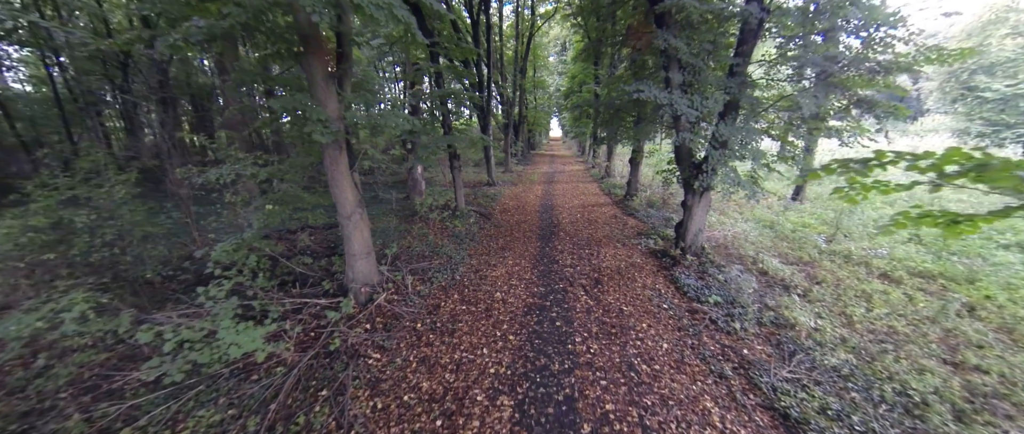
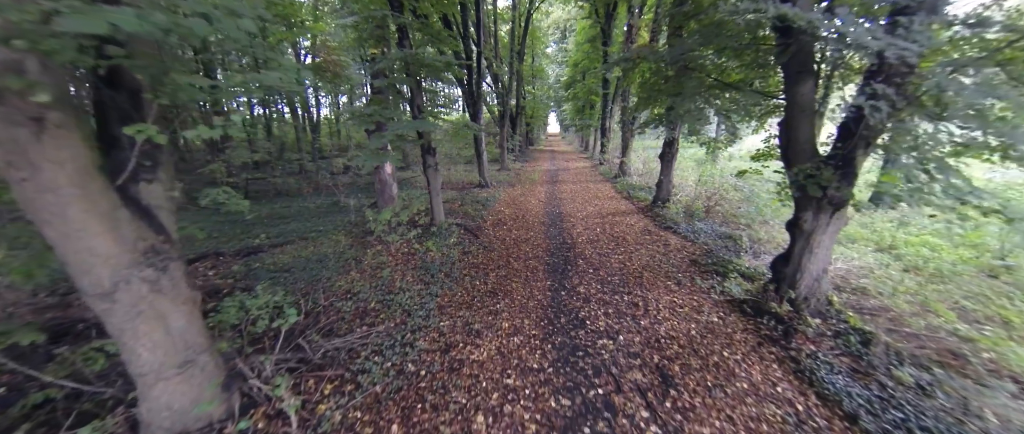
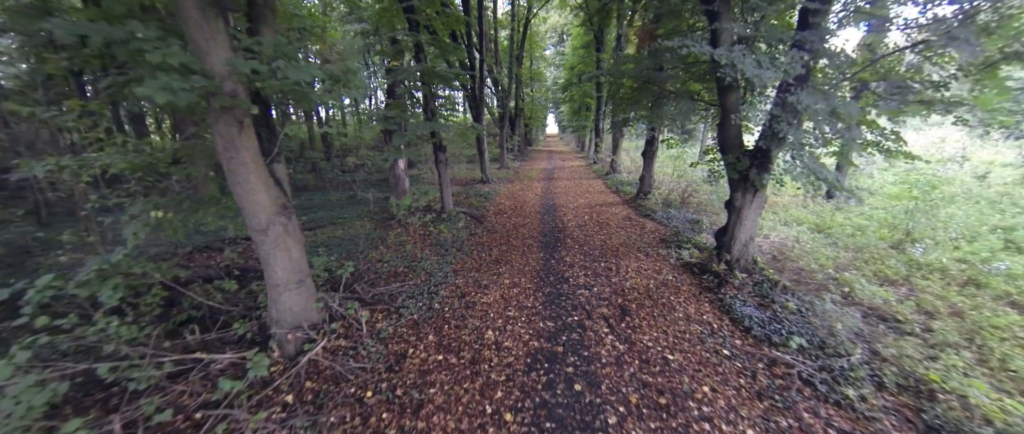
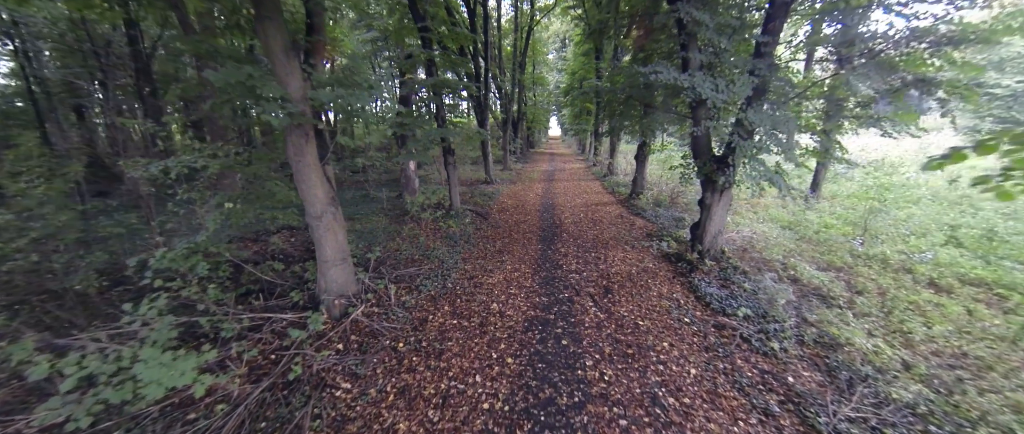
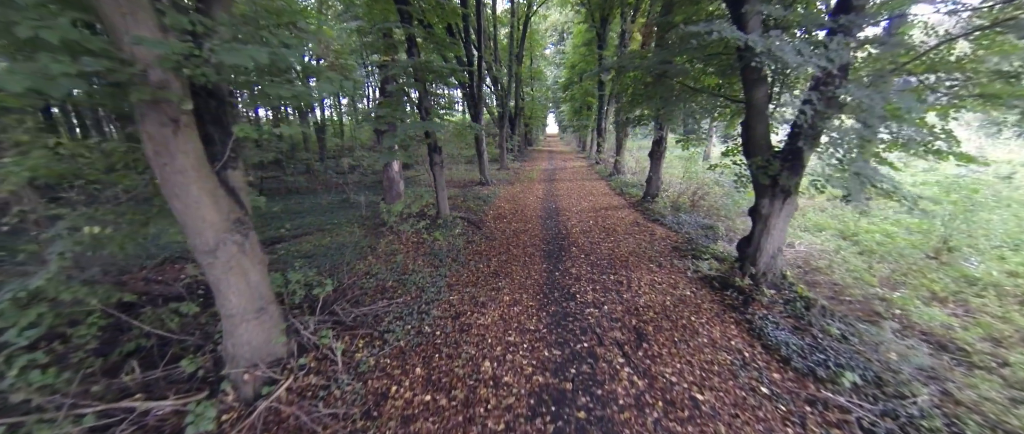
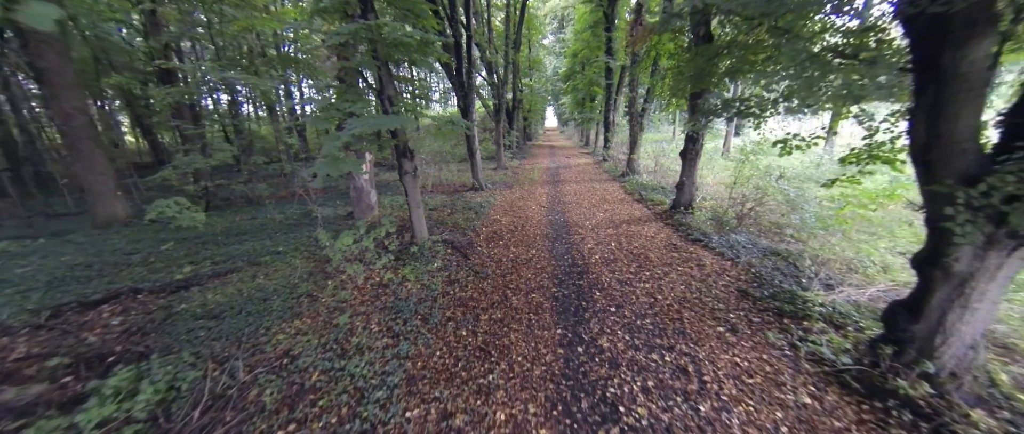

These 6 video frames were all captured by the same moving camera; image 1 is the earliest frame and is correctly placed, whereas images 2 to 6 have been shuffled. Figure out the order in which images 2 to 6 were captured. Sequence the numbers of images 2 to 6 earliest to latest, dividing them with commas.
4, 3, 5, 2, 6
